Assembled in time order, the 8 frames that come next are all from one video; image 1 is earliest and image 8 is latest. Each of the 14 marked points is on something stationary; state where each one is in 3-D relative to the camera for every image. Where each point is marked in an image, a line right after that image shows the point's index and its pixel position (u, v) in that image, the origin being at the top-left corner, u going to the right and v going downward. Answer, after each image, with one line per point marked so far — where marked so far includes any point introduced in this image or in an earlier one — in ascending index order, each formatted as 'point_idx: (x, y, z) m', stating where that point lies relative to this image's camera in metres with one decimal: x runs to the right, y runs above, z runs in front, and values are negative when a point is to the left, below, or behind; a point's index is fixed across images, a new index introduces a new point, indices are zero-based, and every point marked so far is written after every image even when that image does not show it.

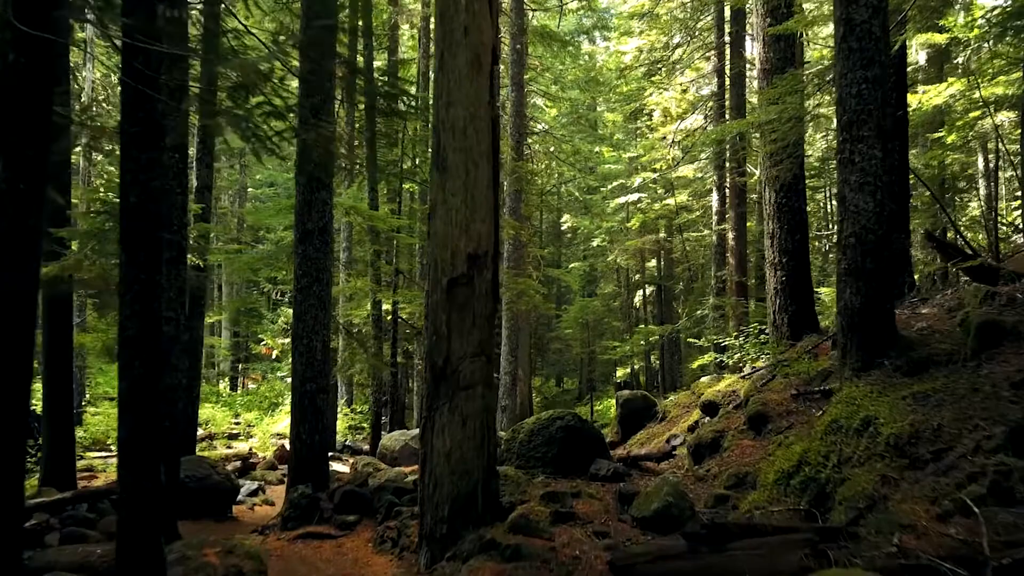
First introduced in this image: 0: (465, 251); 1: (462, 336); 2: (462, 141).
0: (-0.3, +0.2, +4.4) m
1: (-0.3, -0.3, +4.4) m
2: (-0.3, +1.0, +4.4) m
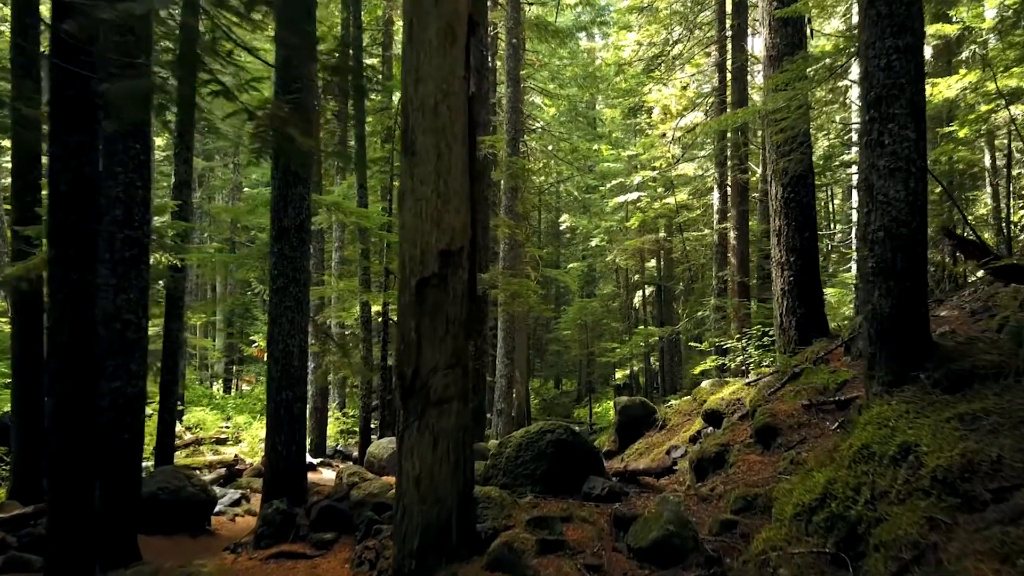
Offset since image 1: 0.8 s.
0: (-0.4, +0.2, +3.8) m
1: (-0.5, -0.3, +3.9) m
2: (-0.5, +1.0, +3.8) m
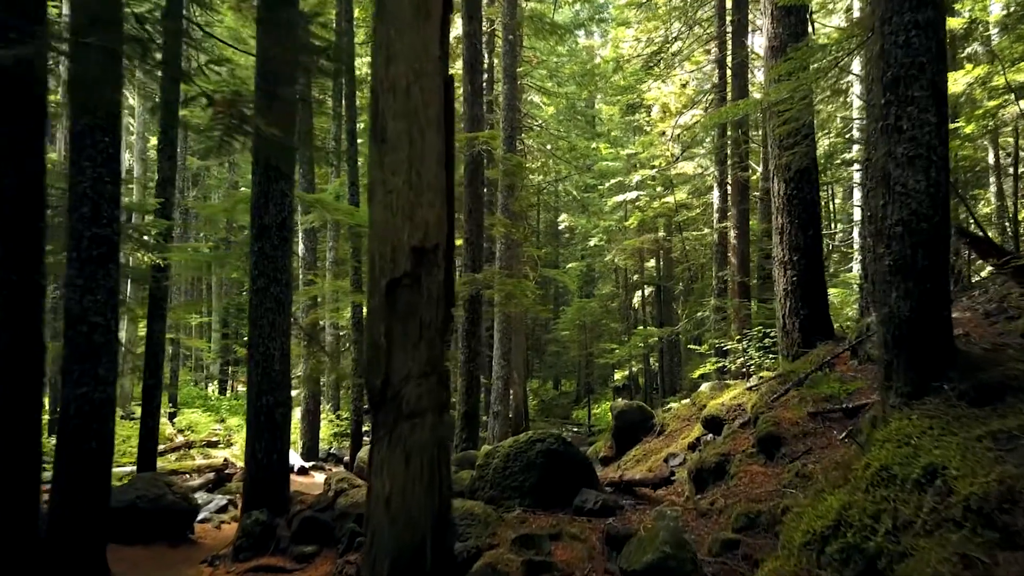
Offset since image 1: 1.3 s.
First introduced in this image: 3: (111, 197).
0: (-0.6, +0.2, +3.5) m
1: (-0.6, -0.3, +3.5) m
2: (-0.6, +1.0, +3.5) m
3: (-4.0, +0.9, +6.6) m
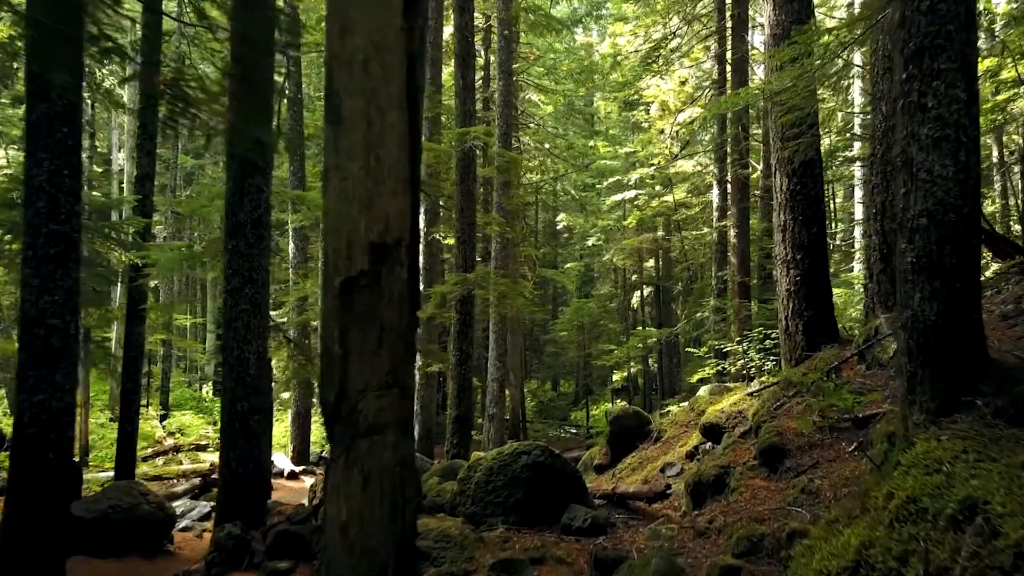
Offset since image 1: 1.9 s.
0: (-0.7, +0.2, +3.1) m
1: (-0.7, -0.3, +3.1) m
2: (-0.7, +1.0, +3.1) m
3: (-4.1, +0.9, +6.2) m
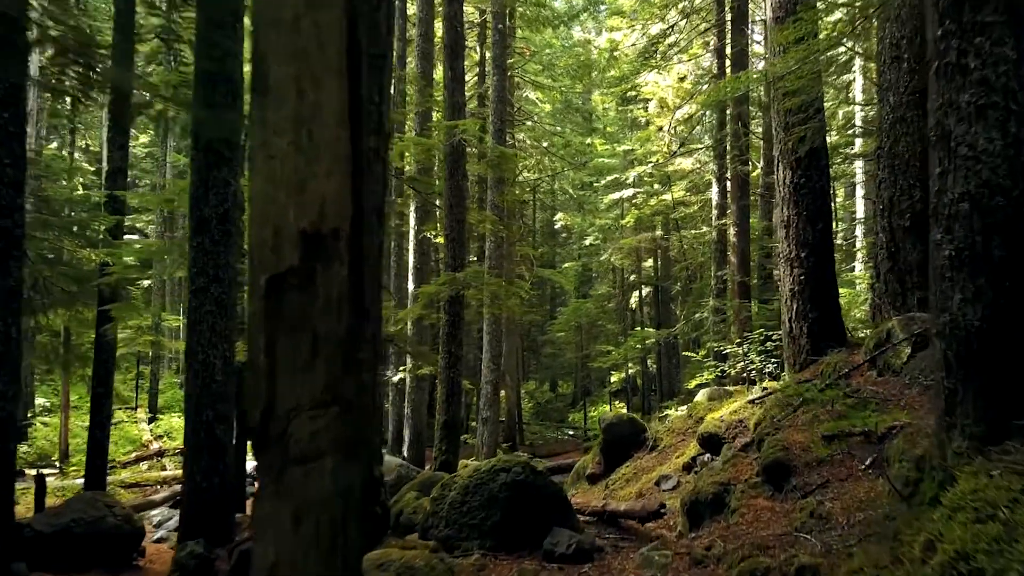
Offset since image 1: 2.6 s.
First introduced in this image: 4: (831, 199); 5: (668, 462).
0: (-0.8, +0.2, +2.6) m
1: (-0.9, -0.3, +2.6) m
2: (-0.9, +1.0, +2.6) m
3: (-4.3, +0.9, +5.7) m
4: (+3.7, +1.0, +7.7) m
5: (+1.8, -2.0, +7.6) m
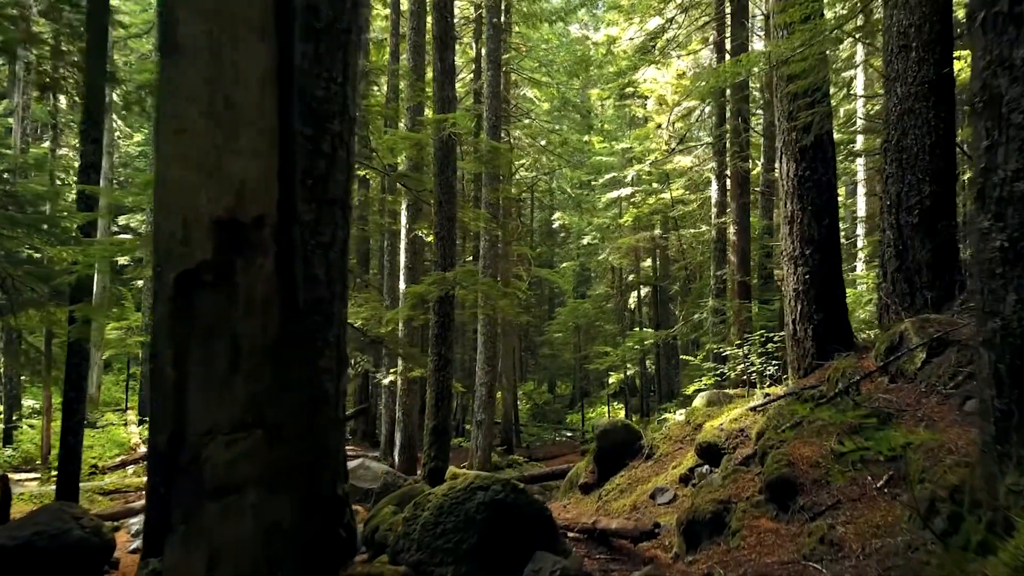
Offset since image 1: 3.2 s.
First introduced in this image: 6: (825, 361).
0: (-1.0, +0.2, +2.2) m
1: (-1.0, -0.3, +2.2) m
2: (-1.0, +1.0, +2.2) m
3: (-4.4, +0.9, +5.2) m
4: (+3.6, +1.0, +7.2) m
5: (+1.7, -2.0, +7.2) m
6: (+3.4, -0.8, +7.2) m
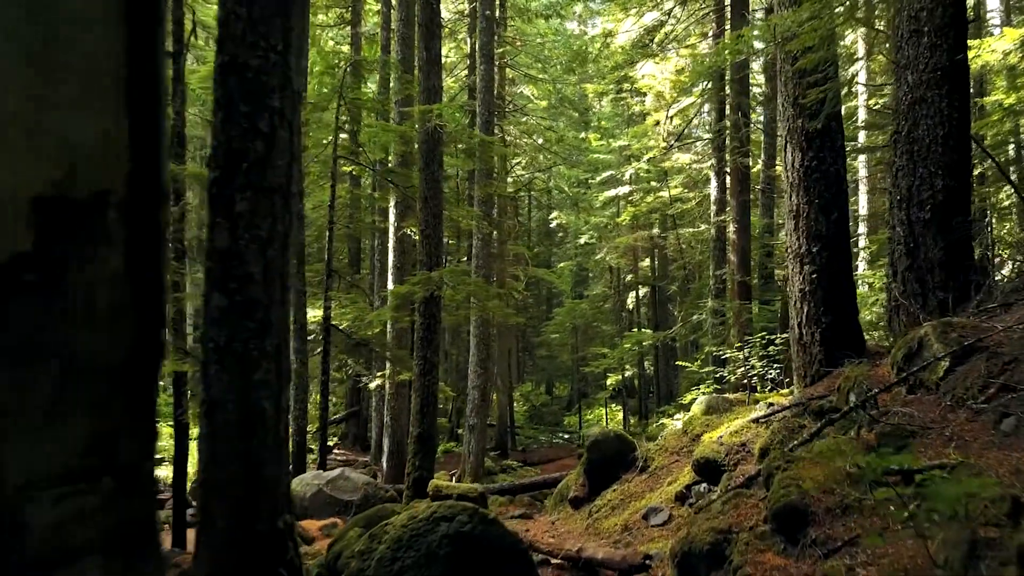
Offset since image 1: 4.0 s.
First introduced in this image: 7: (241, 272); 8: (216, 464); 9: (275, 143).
0: (-1.2, +0.2, +1.6) m
1: (-1.2, -0.3, +1.6) m
2: (-1.2, +1.0, +1.6) m
3: (-4.6, +0.9, +4.7) m
4: (+3.4, +1.0, +6.7) m
5: (+1.5, -2.0, +6.6) m
6: (+3.2, -0.8, +6.7) m
7: (-1.4, +0.1, +3.5) m
8: (-1.5, -0.9, +3.4) m
9: (-1.3, +0.8, +3.6) m
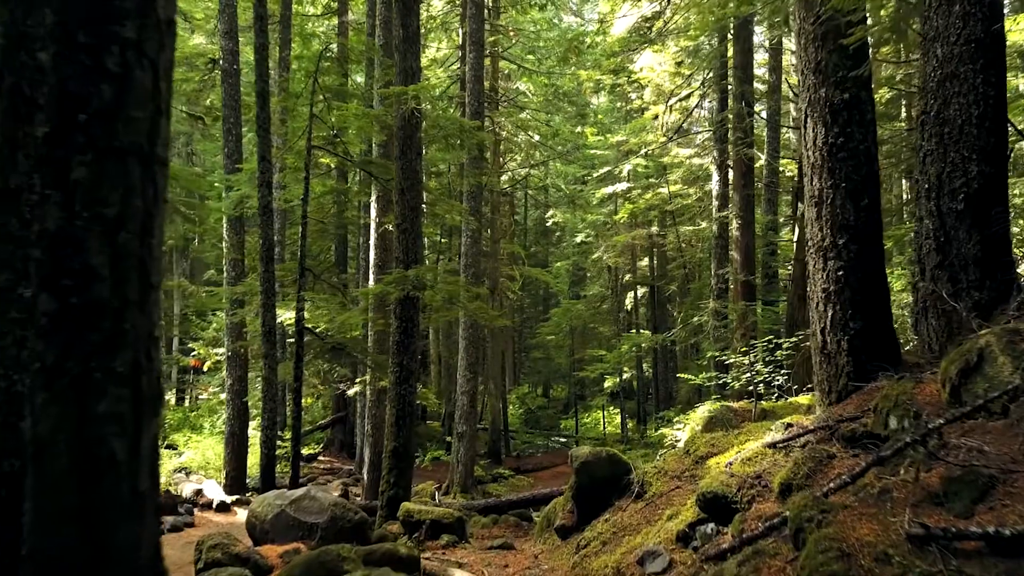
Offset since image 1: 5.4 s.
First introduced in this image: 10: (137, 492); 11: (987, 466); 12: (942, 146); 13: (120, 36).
0: (-1.4, +0.2, +0.7) m
1: (-1.4, -0.3, +0.7) m
2: (-1.4, +1.0, +0.7) m
3: (-4.9, +0.9, +3.7) m
4: (+3.2, +1.0, +5.7) m
5: (+1.3, -2.0, +5.7) m
6: (+3.0, -0.8, +5.7) m
7: (-1.7, +0.1, +2.5) m
8: (-1.8, -0.9, +2.5) m
9: (-1.5, +0.8, +2.6) m
10: (-1.5, -0.8, +2.6) m
11: (+2.4, -0.9, +3.4) m
12: (+4.7, +1.6, +7.2) m
13: (-1.5, +1.0, +2.6) m
